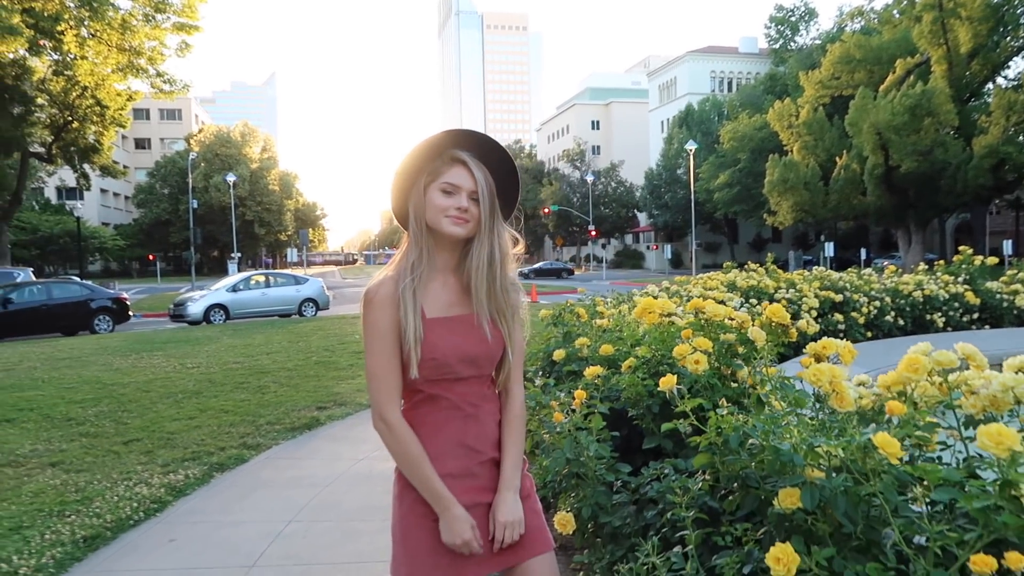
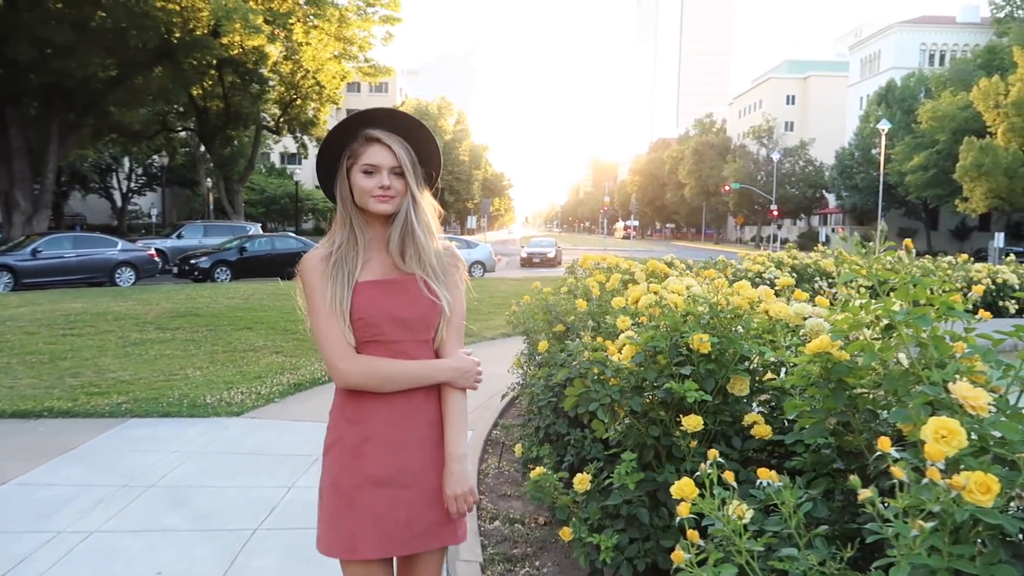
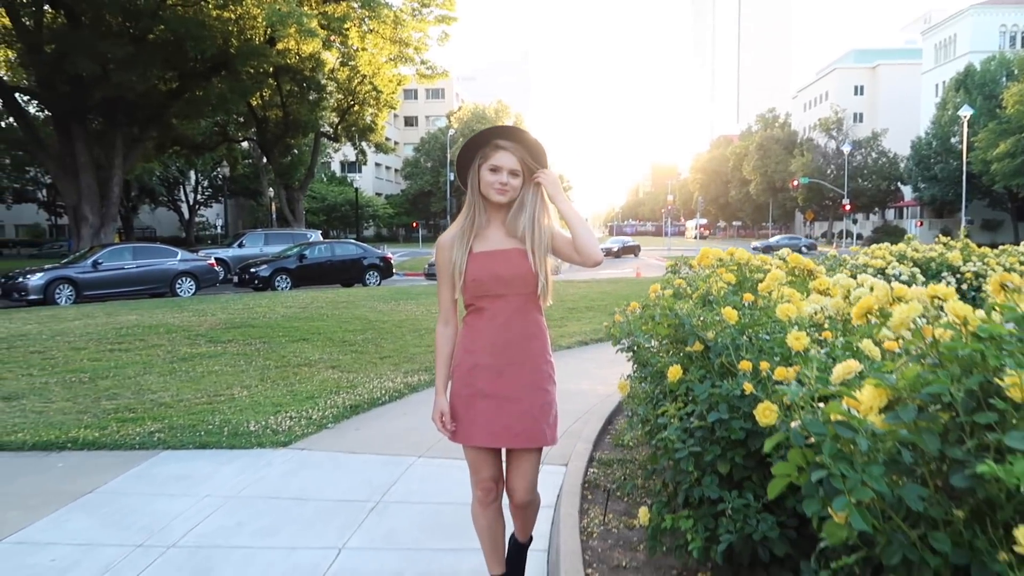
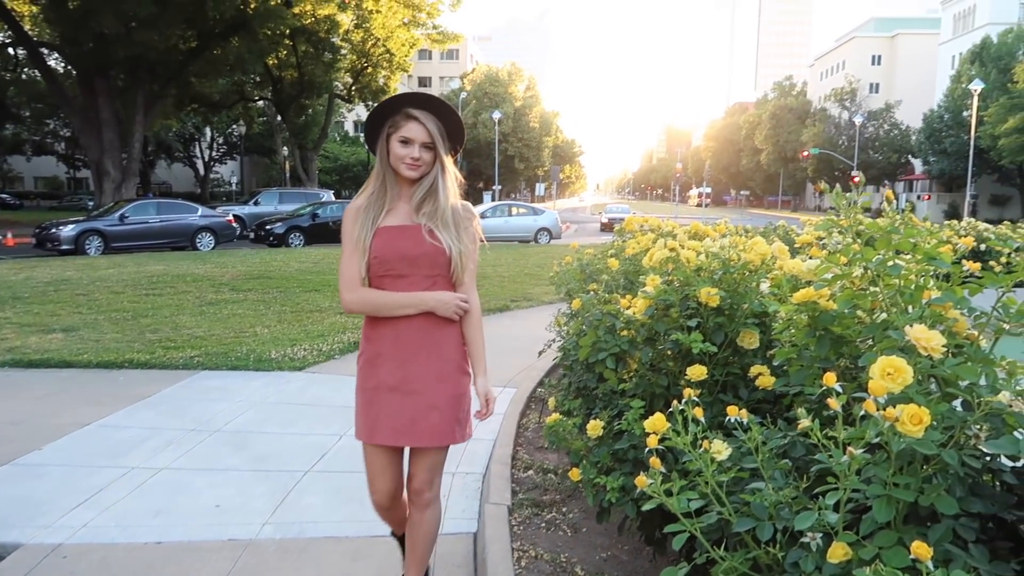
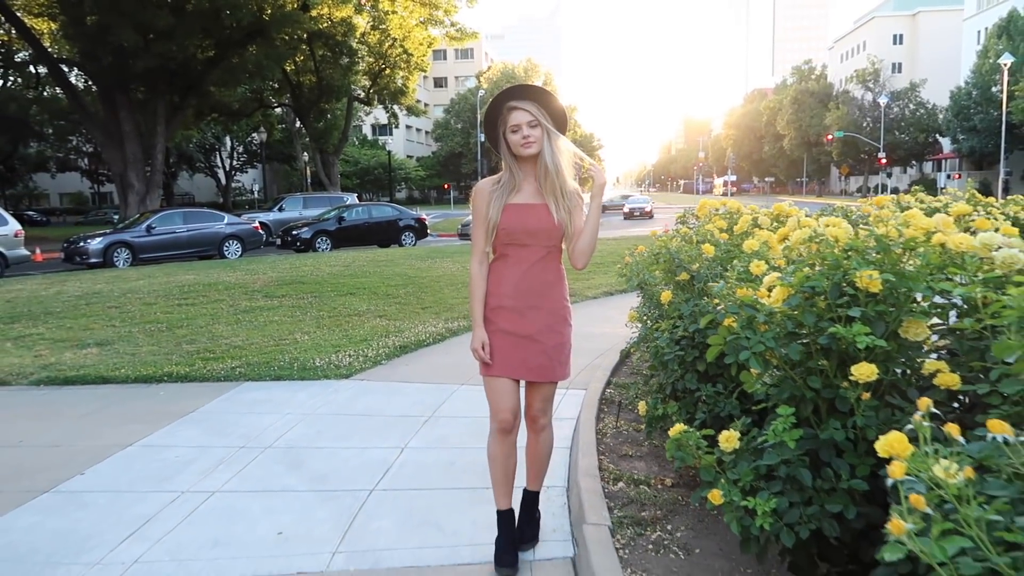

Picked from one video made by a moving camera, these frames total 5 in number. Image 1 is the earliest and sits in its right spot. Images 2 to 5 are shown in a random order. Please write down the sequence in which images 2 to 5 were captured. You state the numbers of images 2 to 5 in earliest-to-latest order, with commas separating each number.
3, 5, 4, 2
